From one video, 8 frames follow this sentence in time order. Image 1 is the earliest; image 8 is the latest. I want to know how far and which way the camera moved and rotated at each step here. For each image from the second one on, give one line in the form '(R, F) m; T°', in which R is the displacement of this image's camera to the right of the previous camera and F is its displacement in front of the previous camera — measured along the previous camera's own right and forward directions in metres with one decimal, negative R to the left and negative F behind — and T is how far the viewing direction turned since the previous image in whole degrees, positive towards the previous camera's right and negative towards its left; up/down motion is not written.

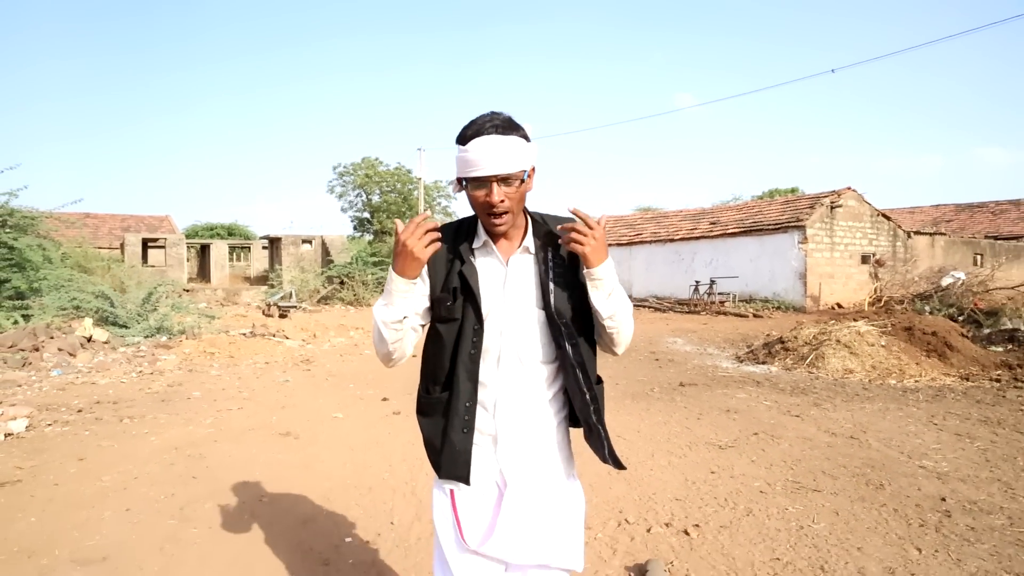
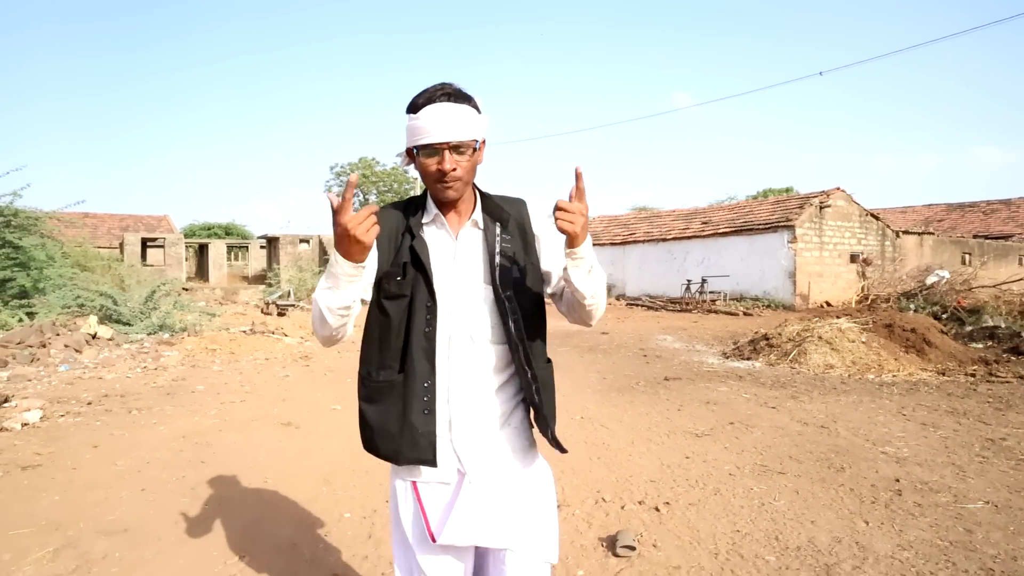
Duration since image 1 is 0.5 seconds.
(0.0, -0.3) m; 0°
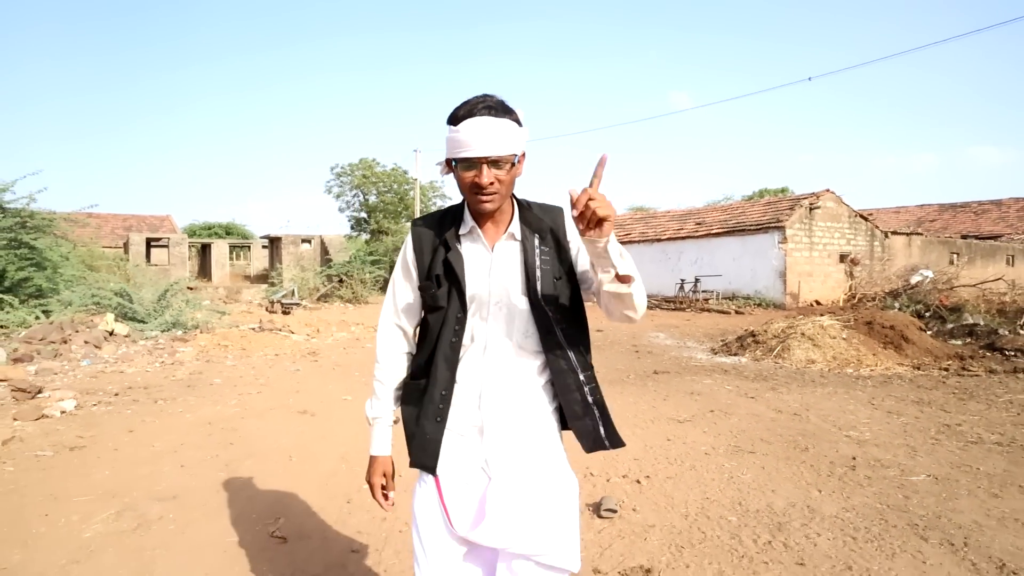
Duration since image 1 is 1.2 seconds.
(0.0, -0.5) m; 0°
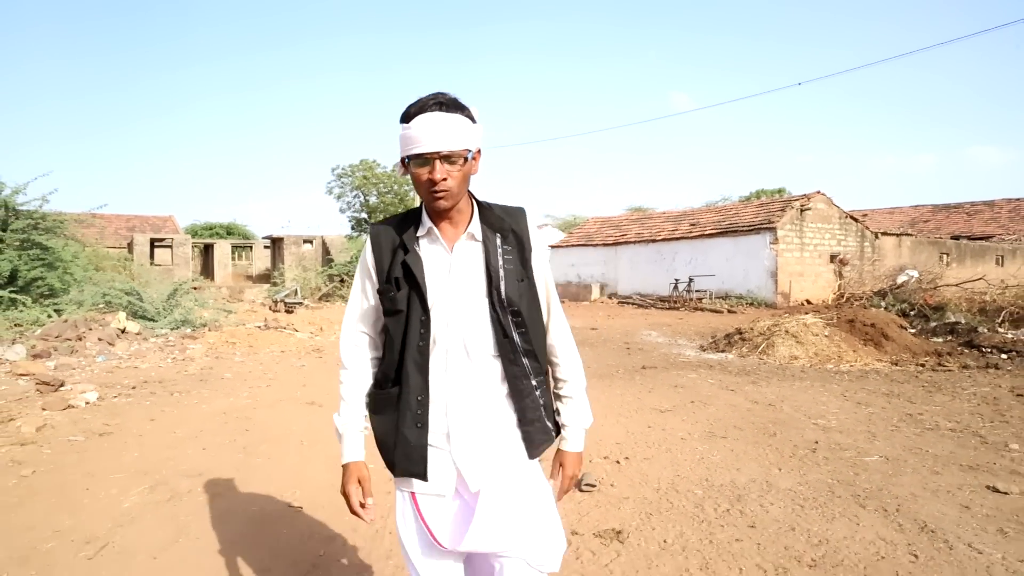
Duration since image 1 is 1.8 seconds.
(0.0, -0.4) m; 0°
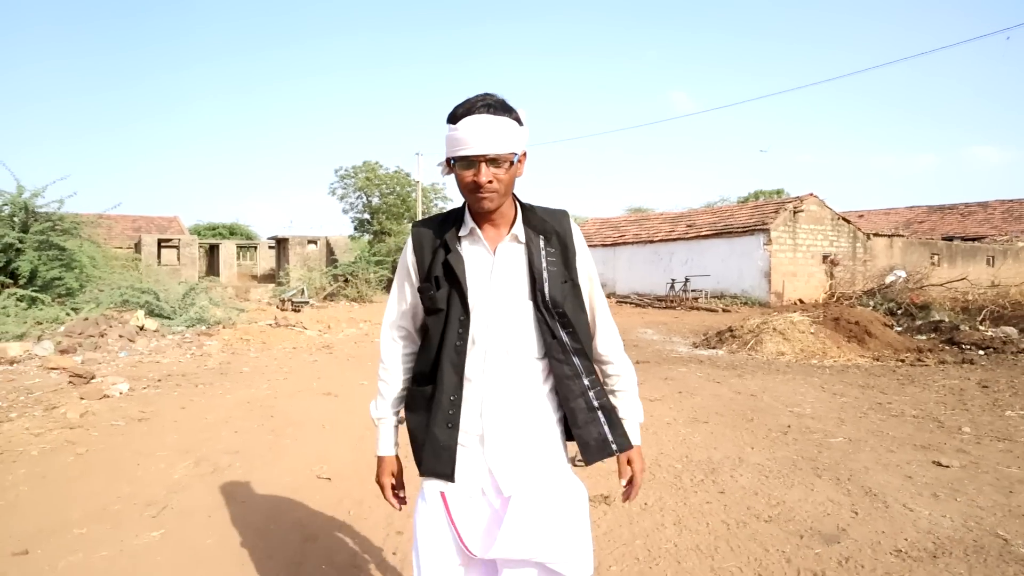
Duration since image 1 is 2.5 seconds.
(0.0, -0.5) m; 0°
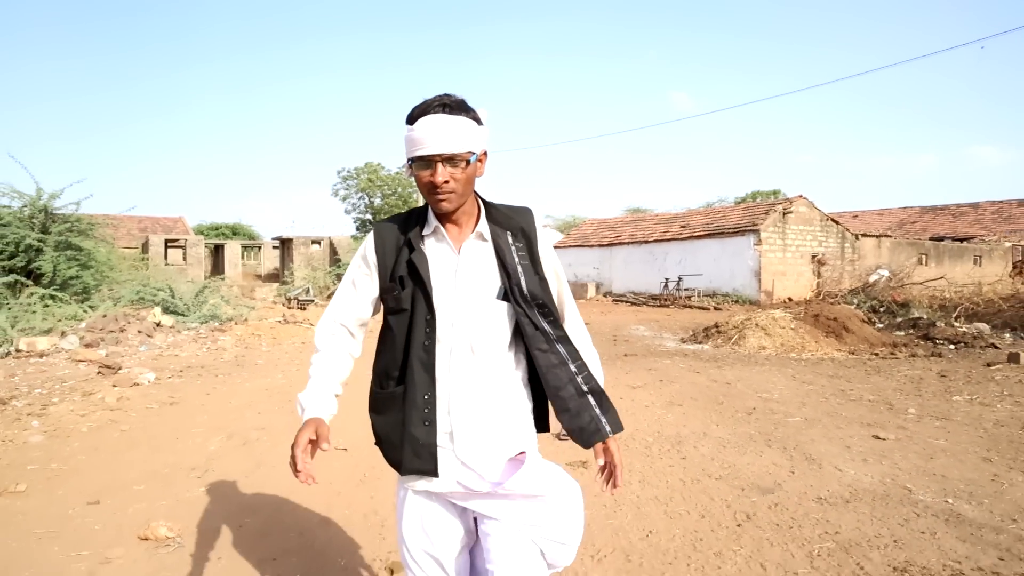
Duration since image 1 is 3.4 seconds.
(0.0, -0.7) m; 0°
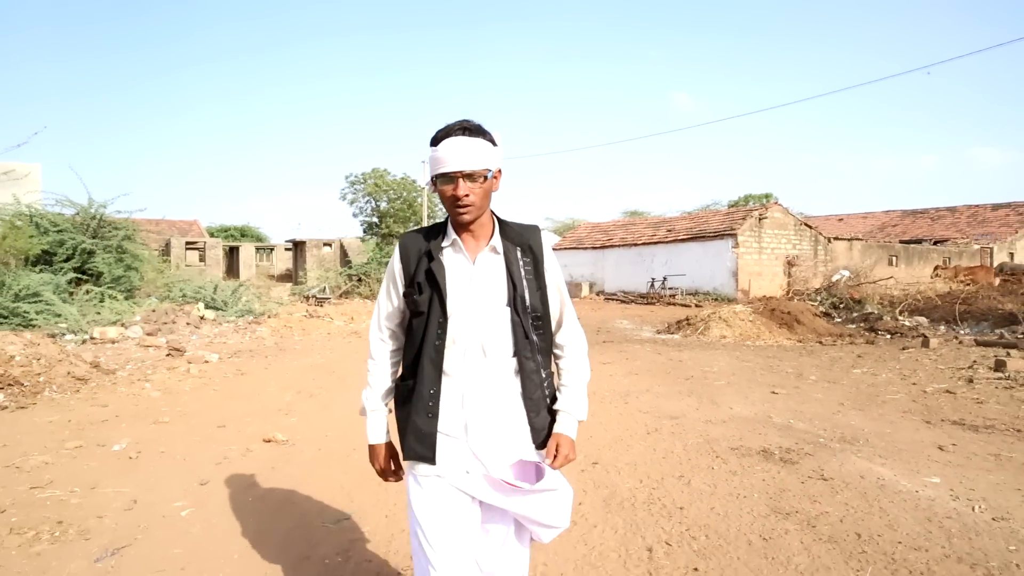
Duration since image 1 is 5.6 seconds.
(0.0, -1.9) m; 0°
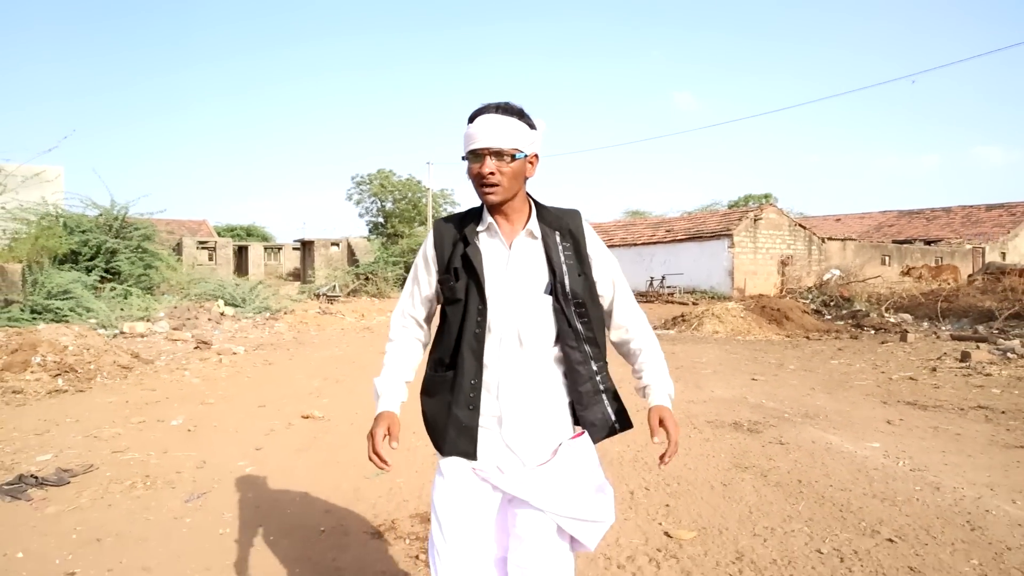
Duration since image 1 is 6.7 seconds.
(0.0, -0.8) m; 0°
